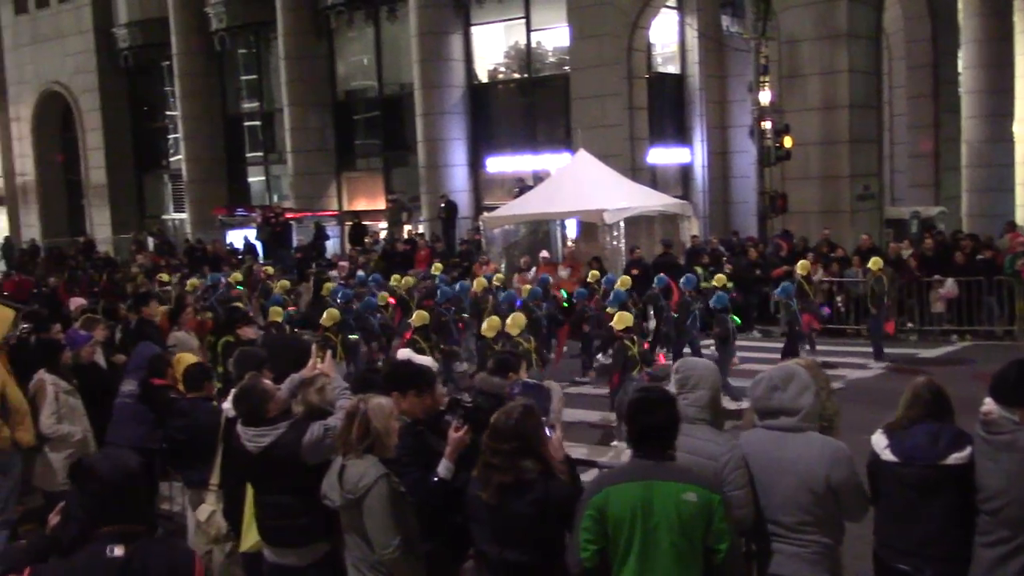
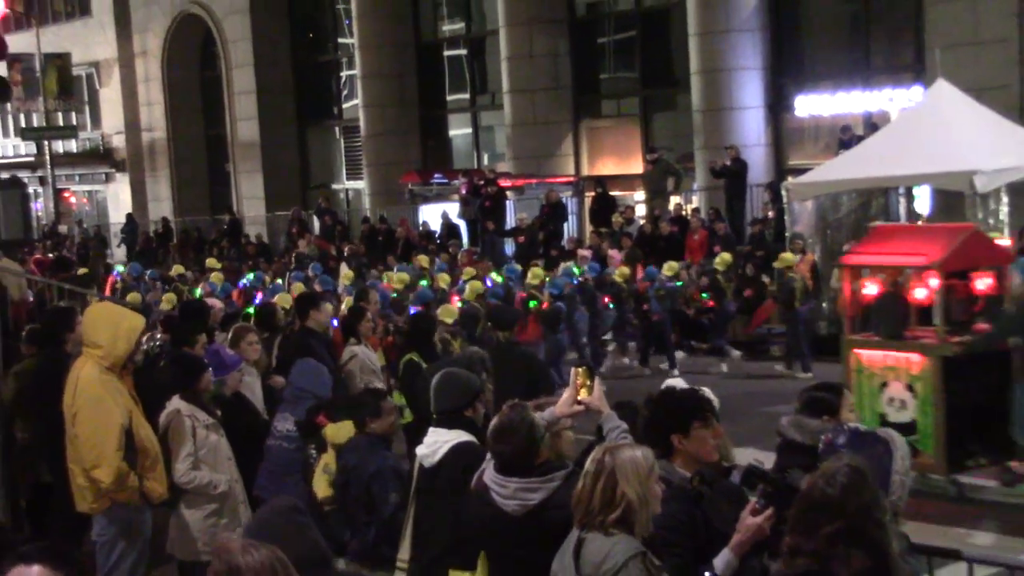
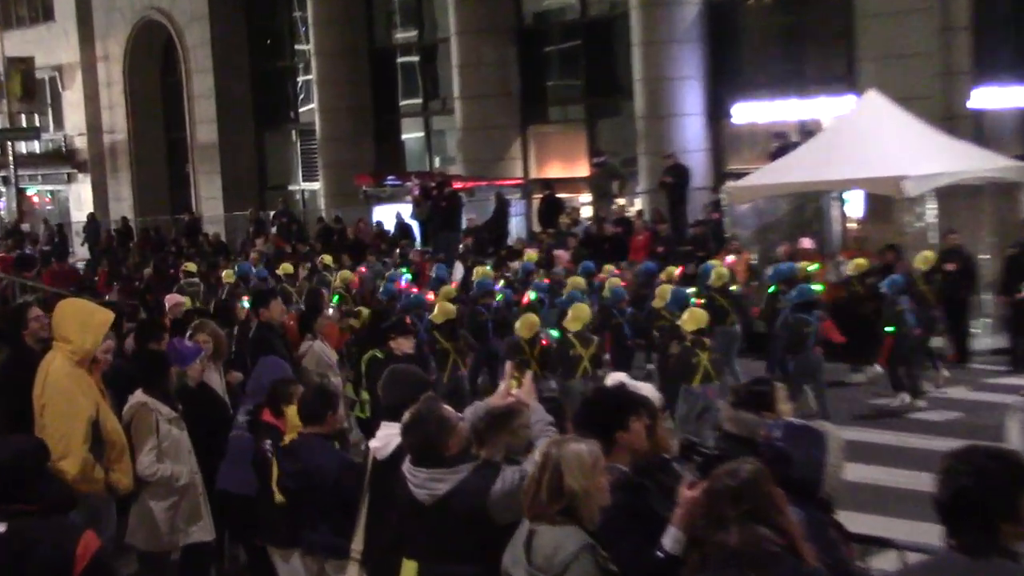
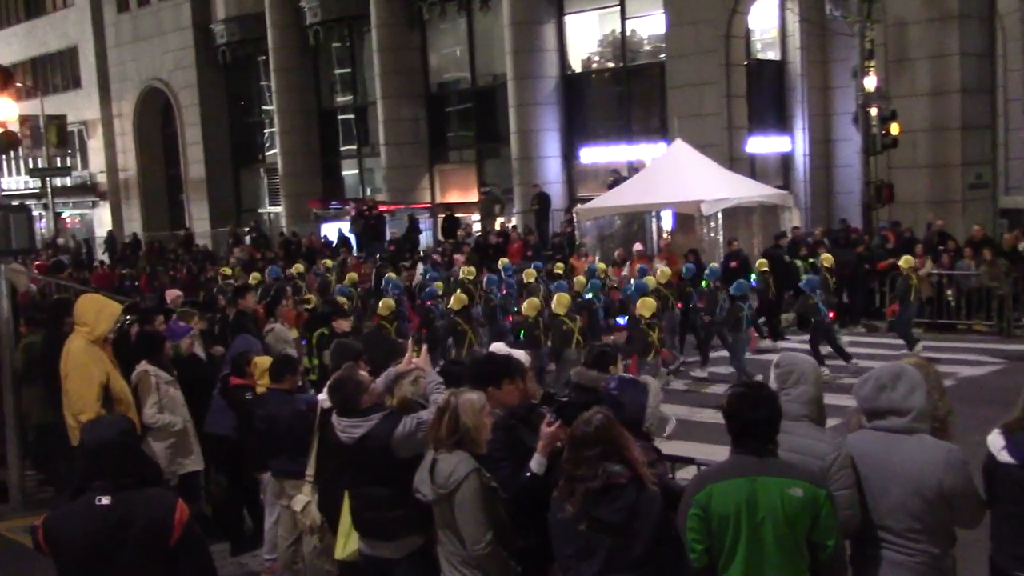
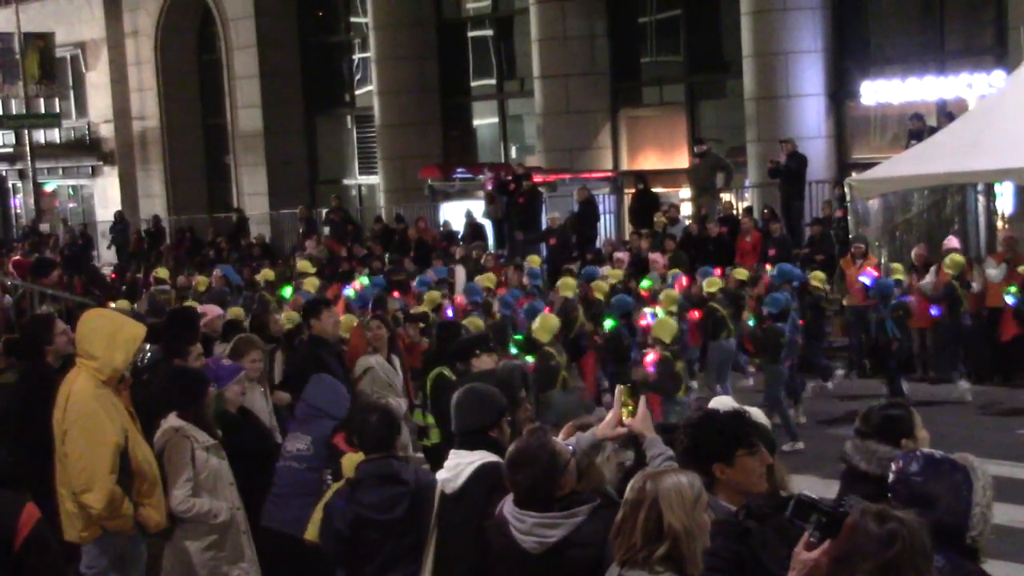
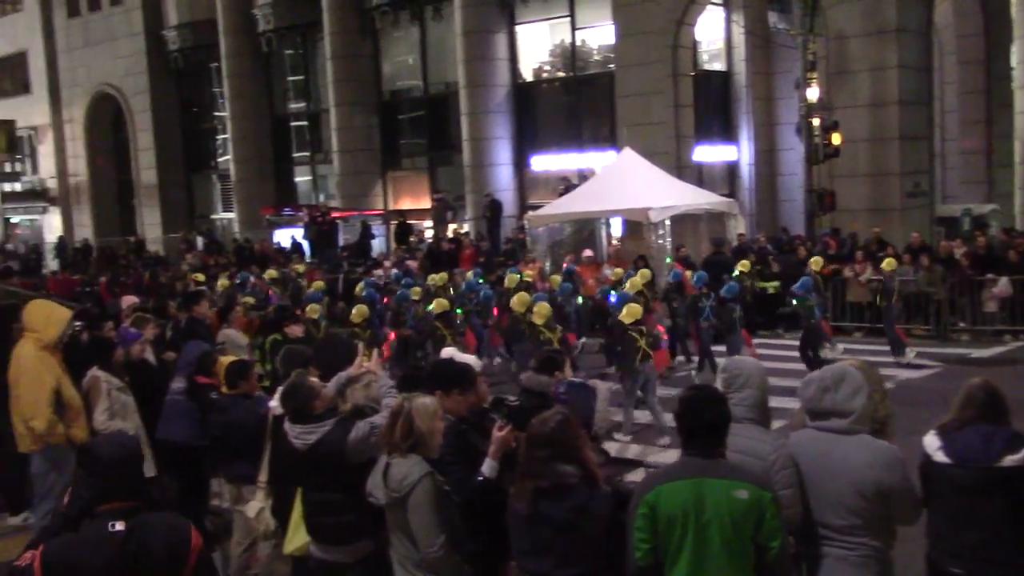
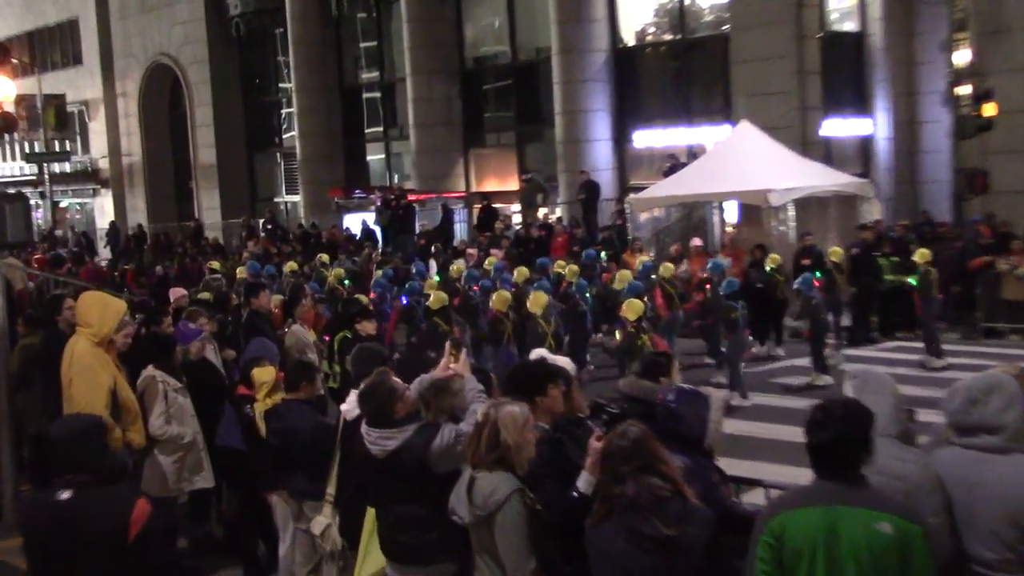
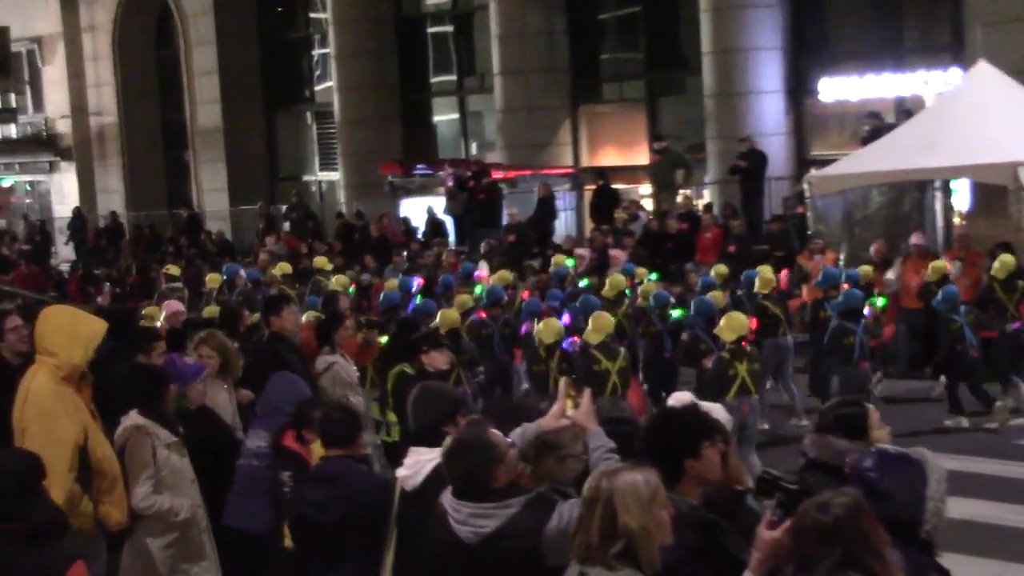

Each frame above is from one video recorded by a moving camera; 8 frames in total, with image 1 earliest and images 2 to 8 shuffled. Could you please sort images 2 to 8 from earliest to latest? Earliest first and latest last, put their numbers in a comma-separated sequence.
6, 4, 7, 3, 8, 5, 2
